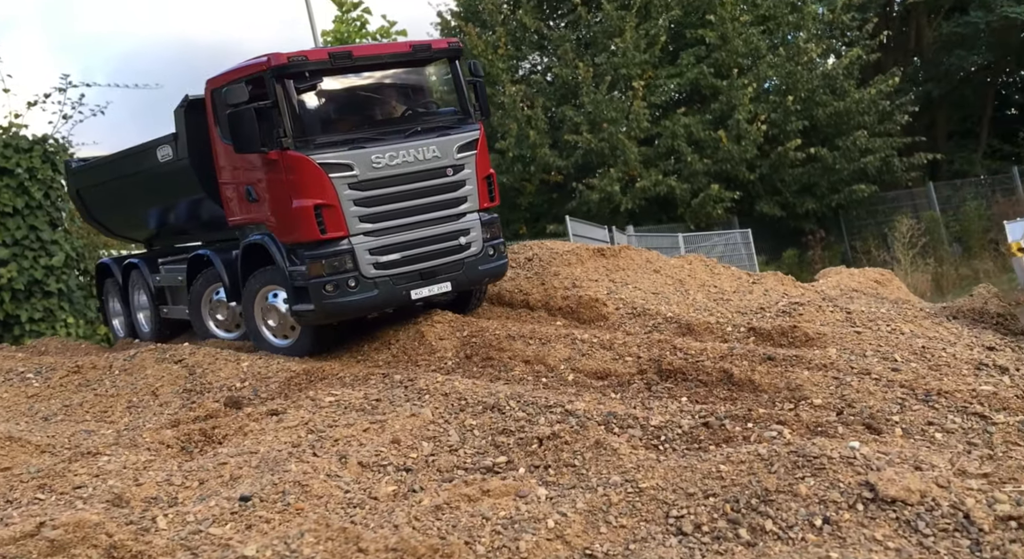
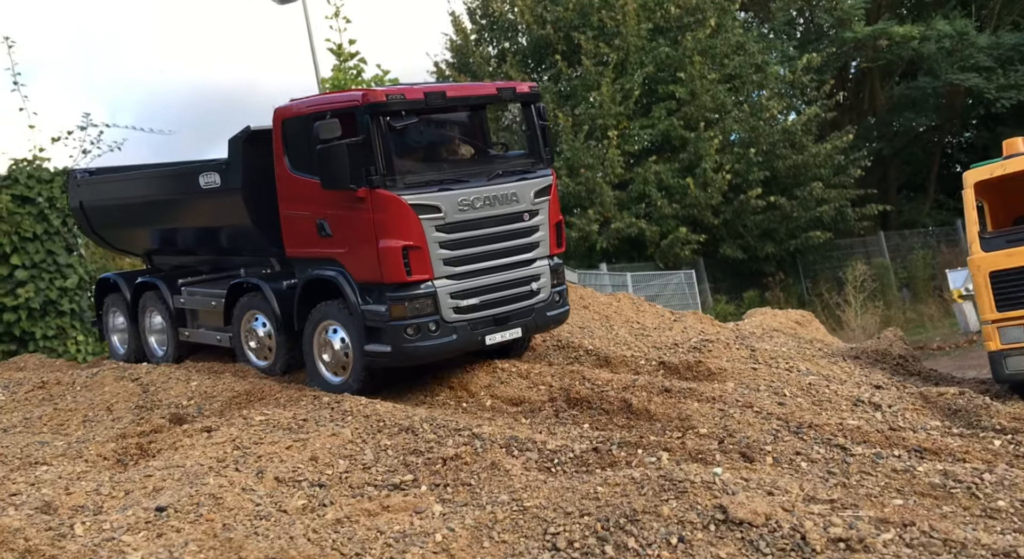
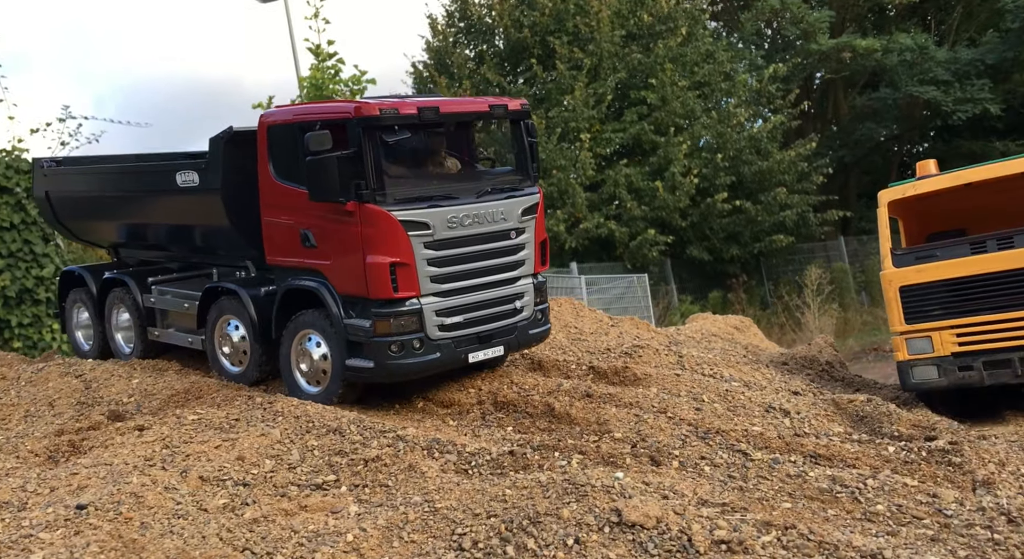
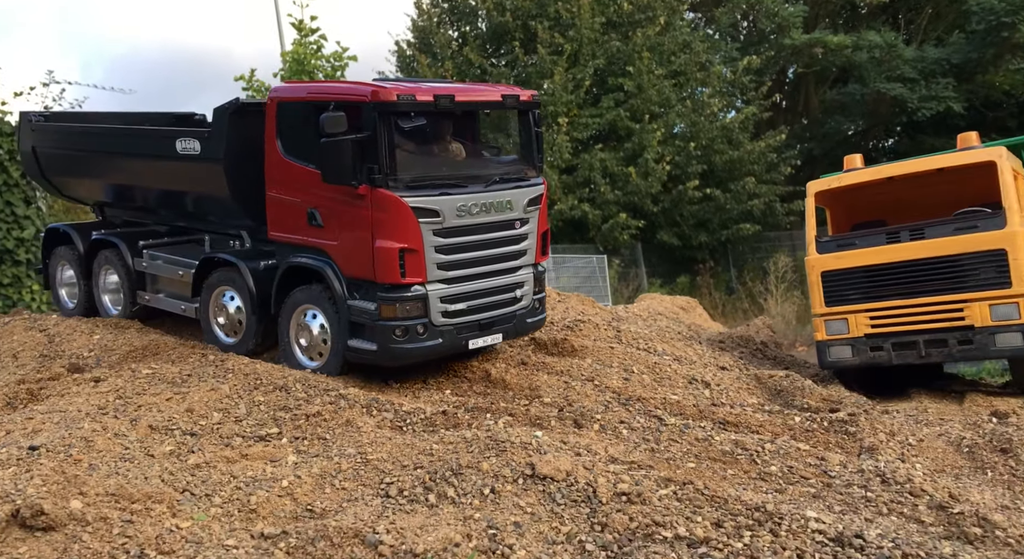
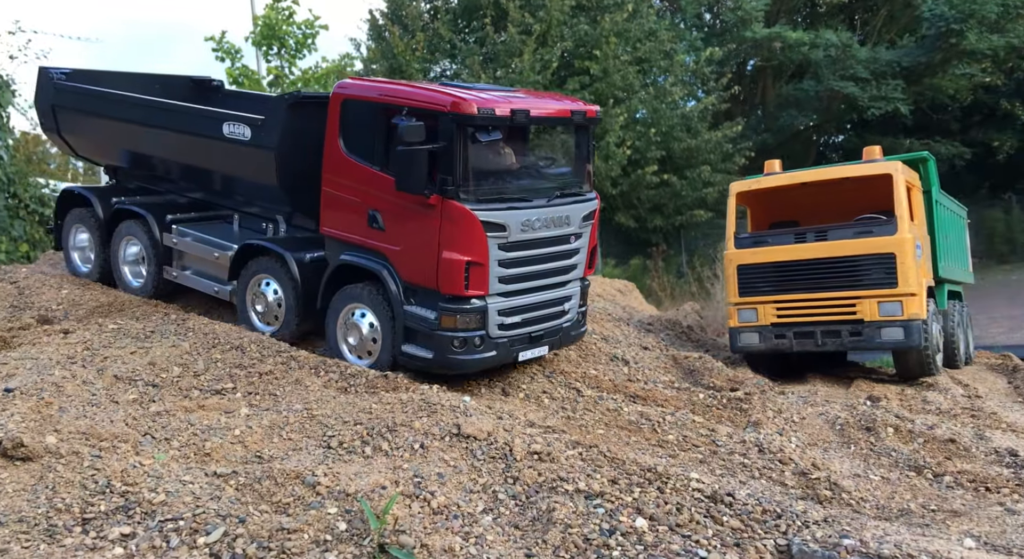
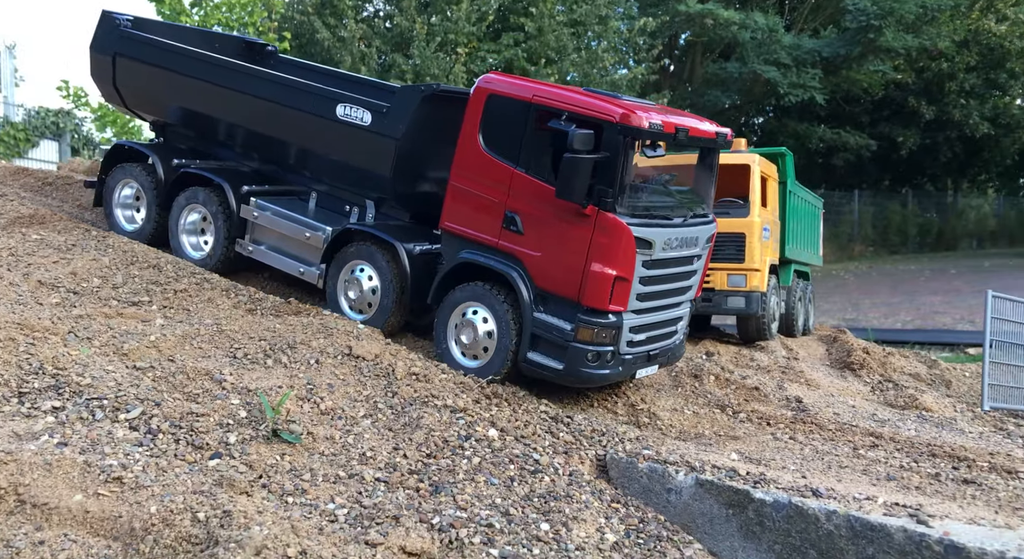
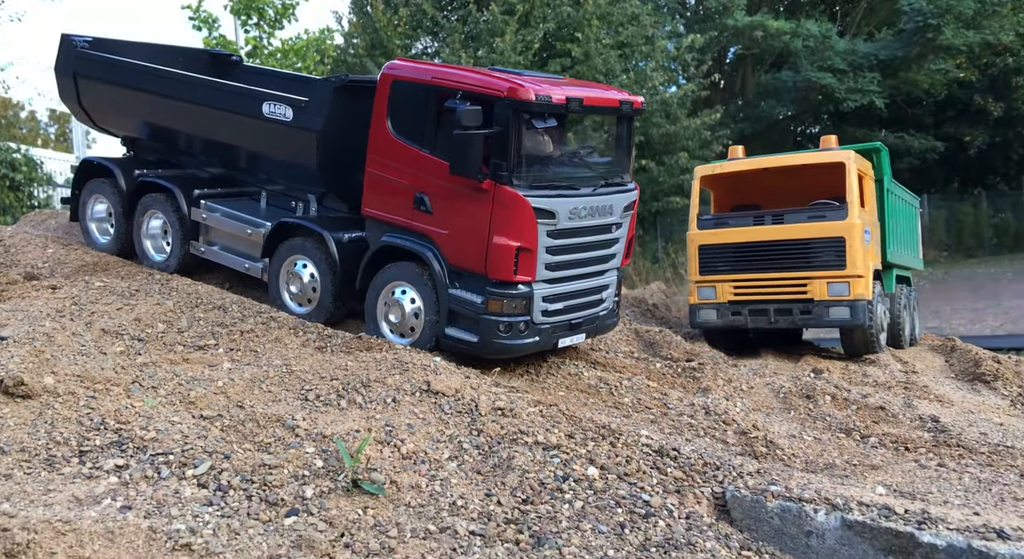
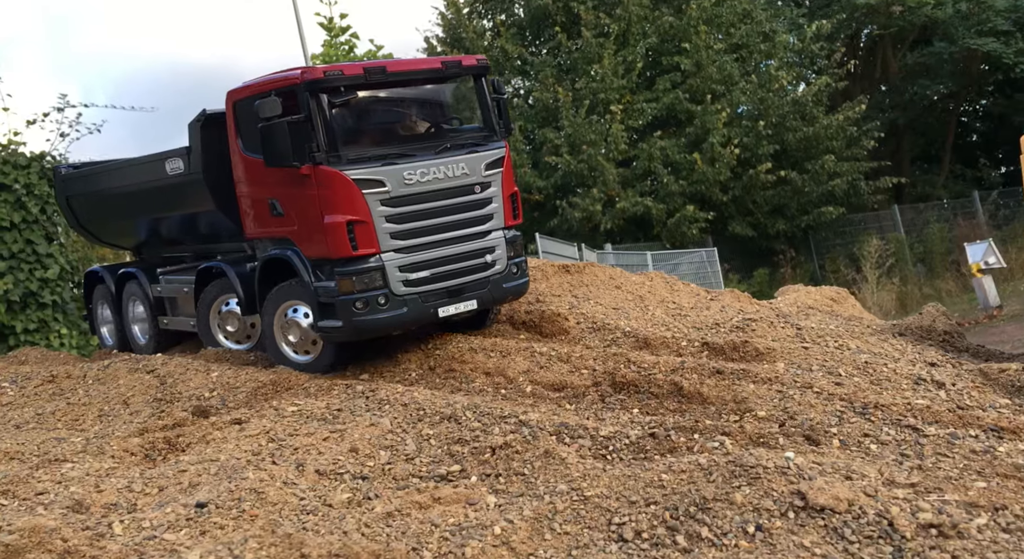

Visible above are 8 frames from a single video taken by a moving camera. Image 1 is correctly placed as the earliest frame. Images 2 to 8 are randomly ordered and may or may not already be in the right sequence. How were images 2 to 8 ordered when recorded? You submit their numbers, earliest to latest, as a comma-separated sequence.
8, 2, 3, 4, 5, 7, 6
